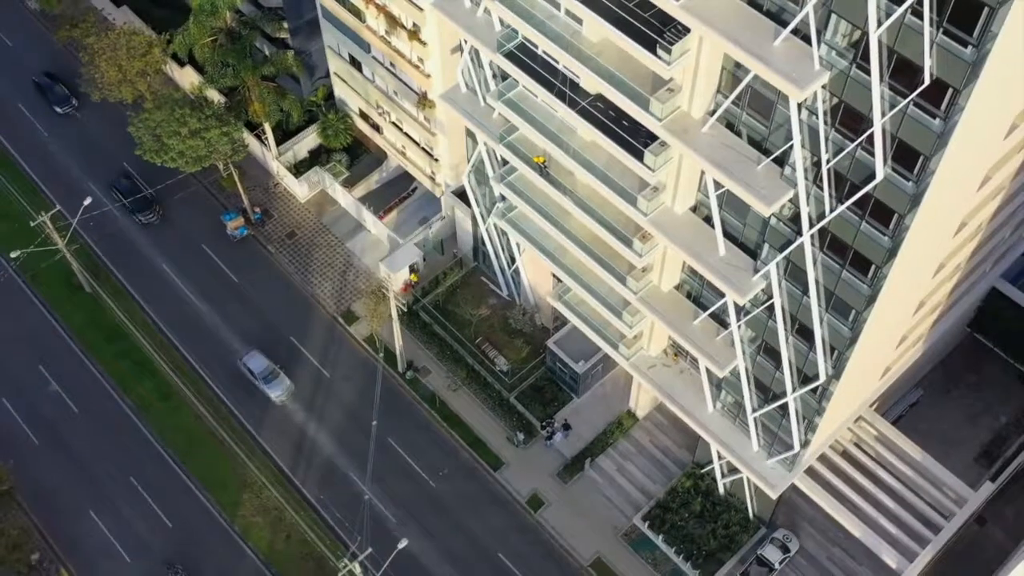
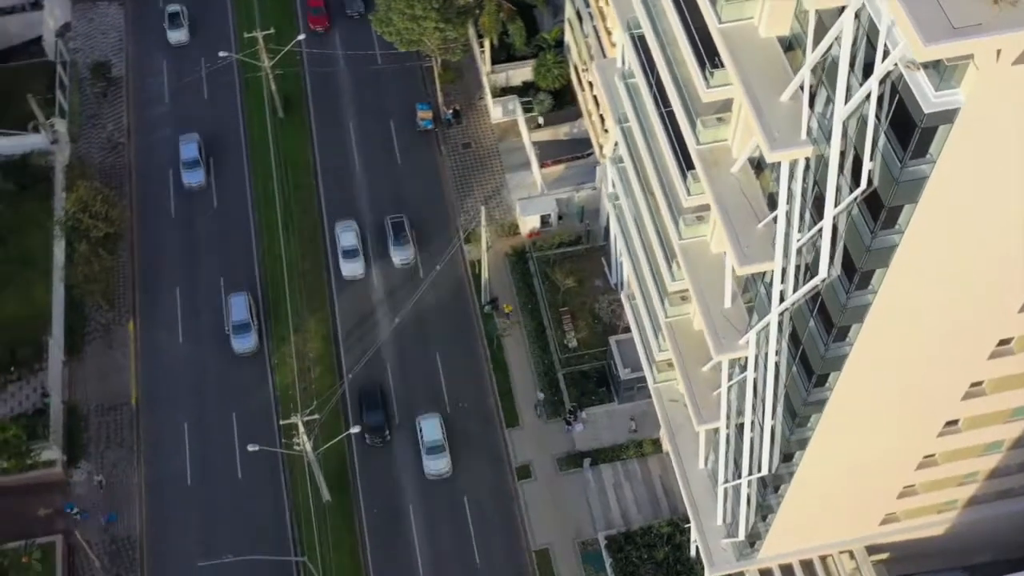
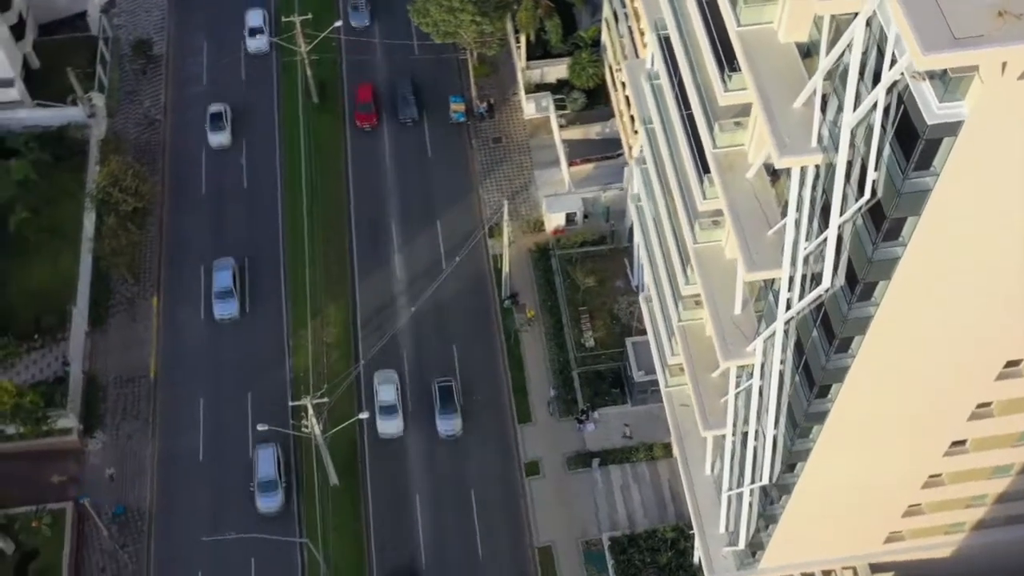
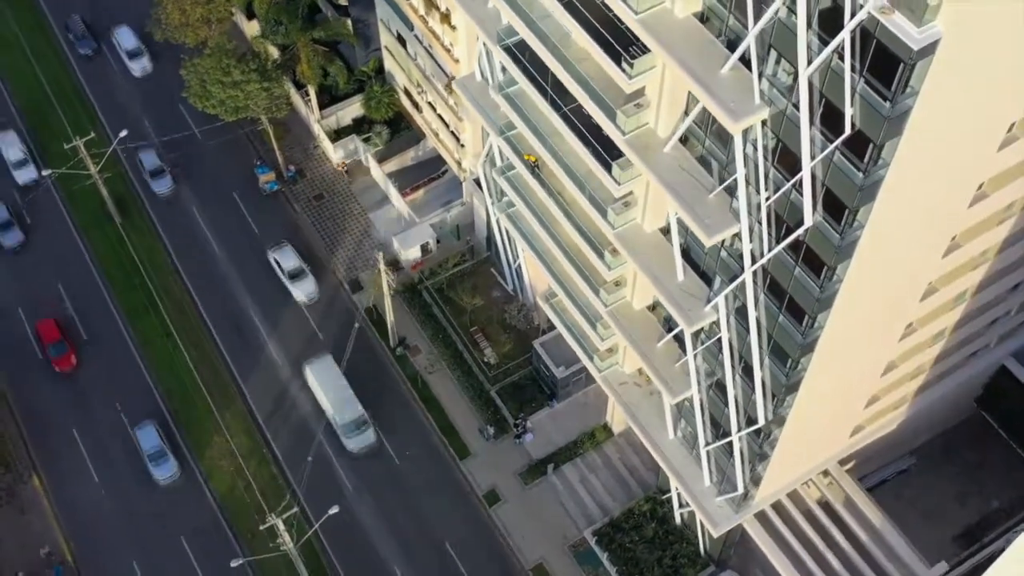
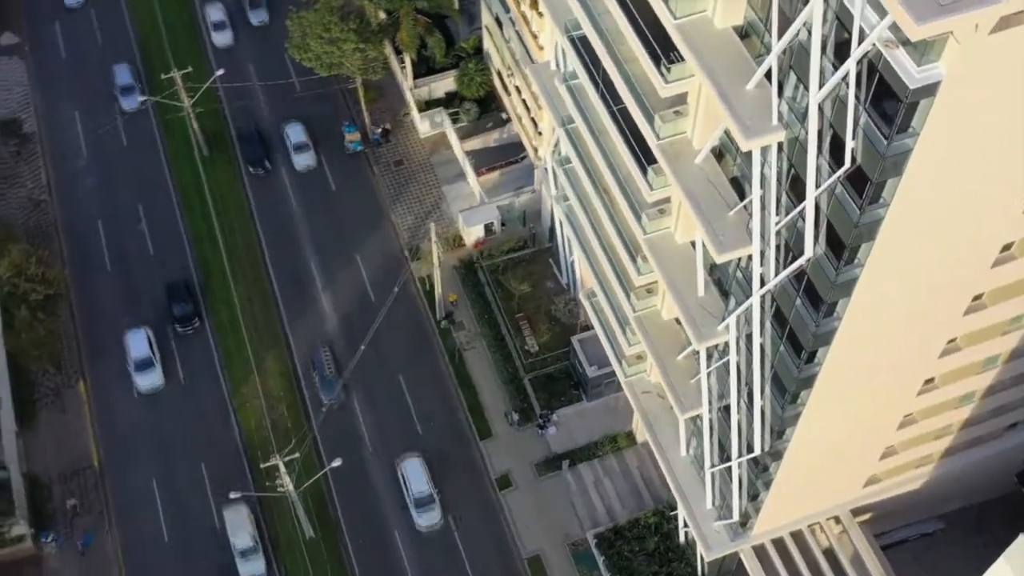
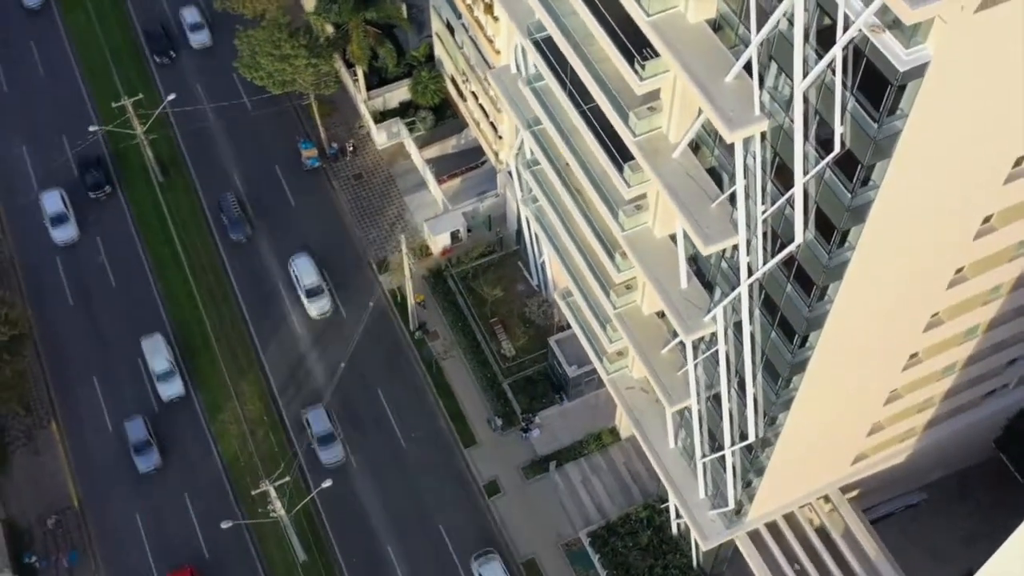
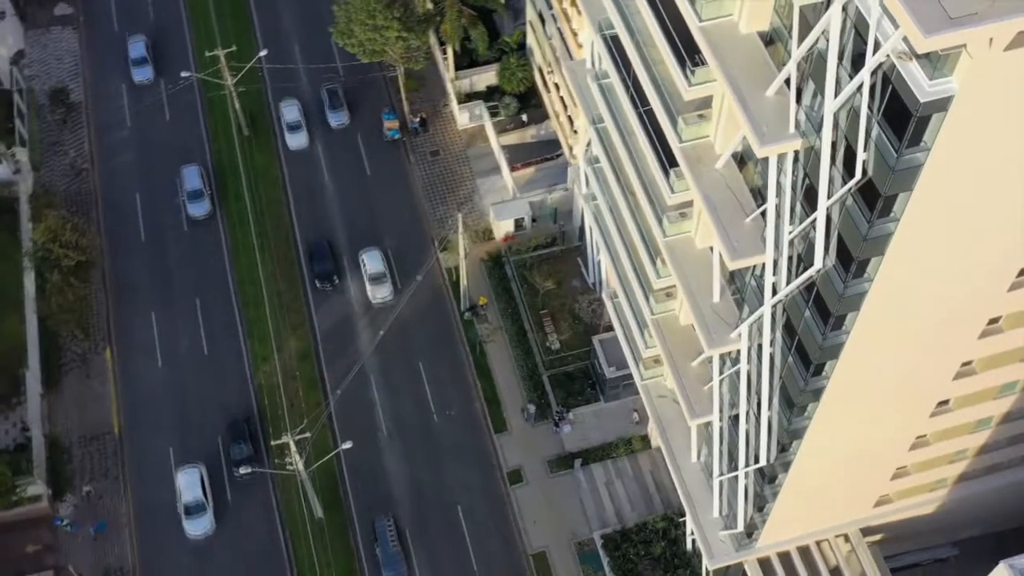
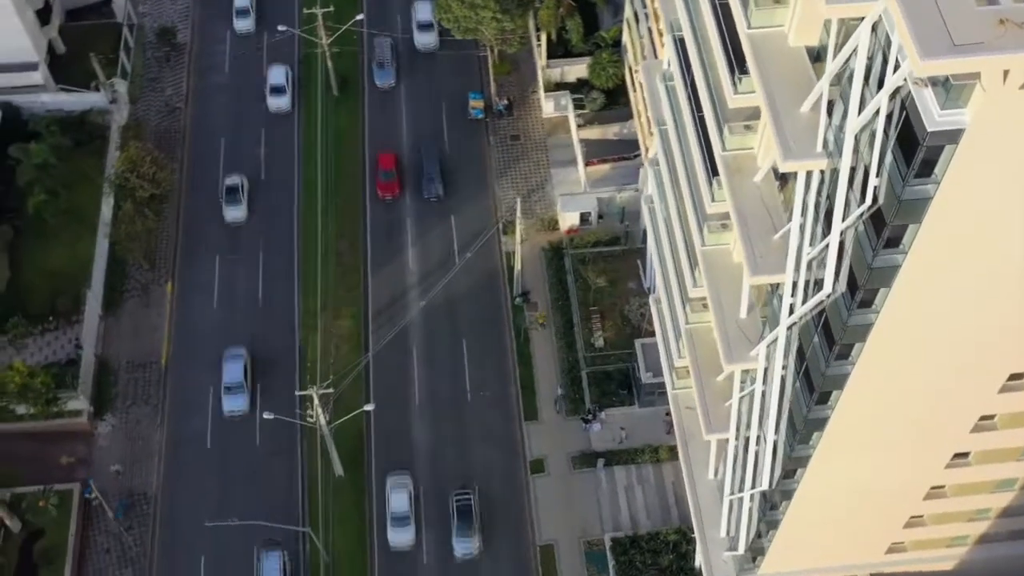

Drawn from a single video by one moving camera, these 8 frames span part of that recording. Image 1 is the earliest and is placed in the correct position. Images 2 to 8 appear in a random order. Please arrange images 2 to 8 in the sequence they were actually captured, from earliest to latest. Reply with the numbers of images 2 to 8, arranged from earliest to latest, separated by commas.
4, 6, 5, 7, 2, 3, 8
